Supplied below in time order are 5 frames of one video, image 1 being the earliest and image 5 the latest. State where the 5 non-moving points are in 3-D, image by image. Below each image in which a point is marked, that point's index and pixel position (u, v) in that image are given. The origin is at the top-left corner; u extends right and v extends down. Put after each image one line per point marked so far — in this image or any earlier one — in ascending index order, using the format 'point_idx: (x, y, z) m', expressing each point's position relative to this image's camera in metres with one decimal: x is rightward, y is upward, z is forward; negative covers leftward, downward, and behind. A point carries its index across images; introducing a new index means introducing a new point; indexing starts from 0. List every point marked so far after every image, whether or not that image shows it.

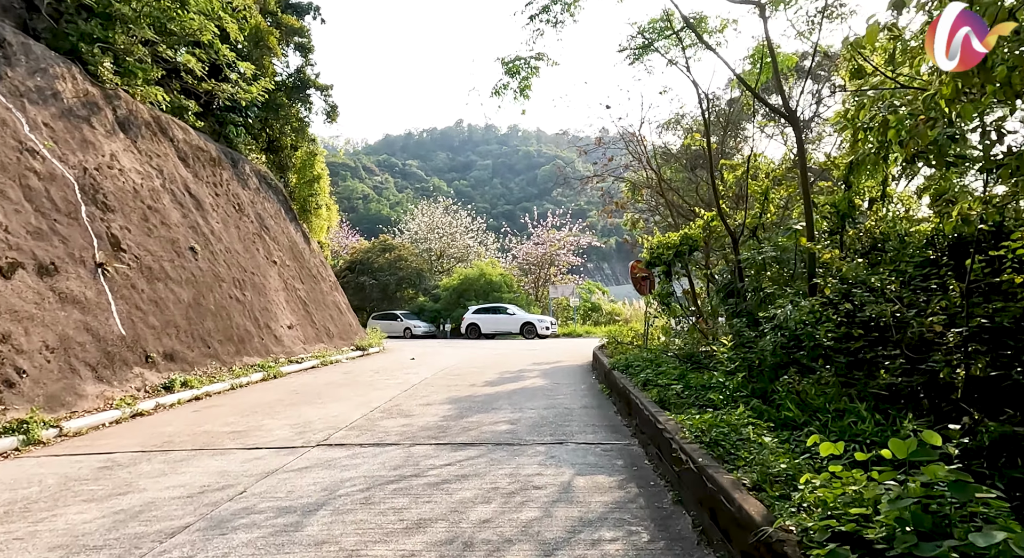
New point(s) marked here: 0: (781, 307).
0: (+2.6, -0.3, +6.4) m
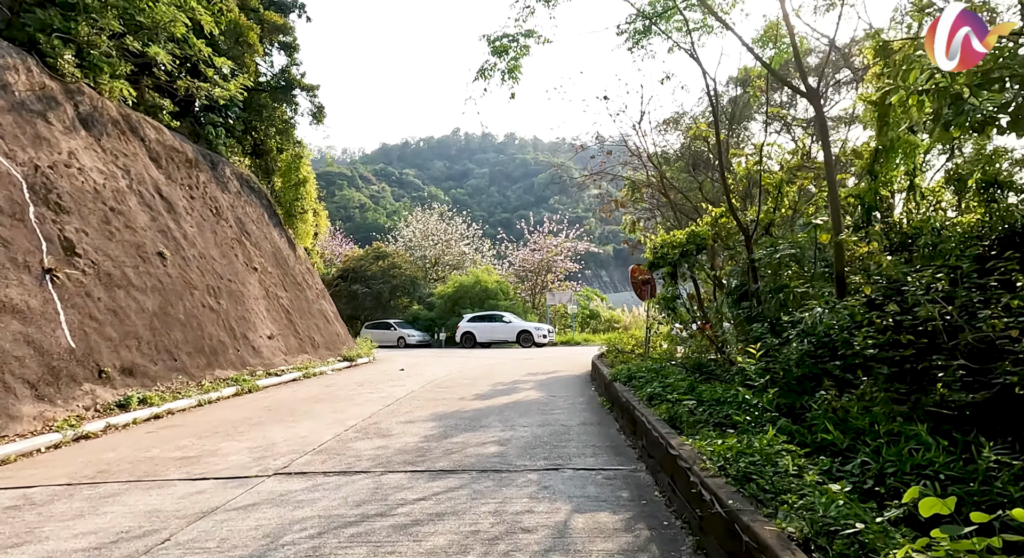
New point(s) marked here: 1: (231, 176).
0: (+2.5, -0.3, +5.6) m
1: (-7.0, +2.6, +16.7) m
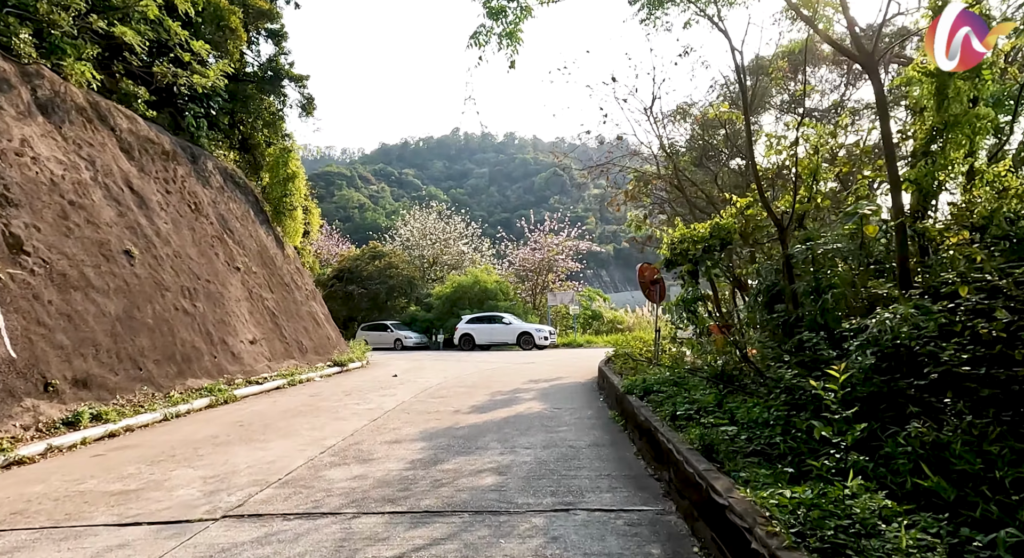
0: (+2.5, -0.3, +4.6) m
1: (-7.0, +2.5, +15.7) m
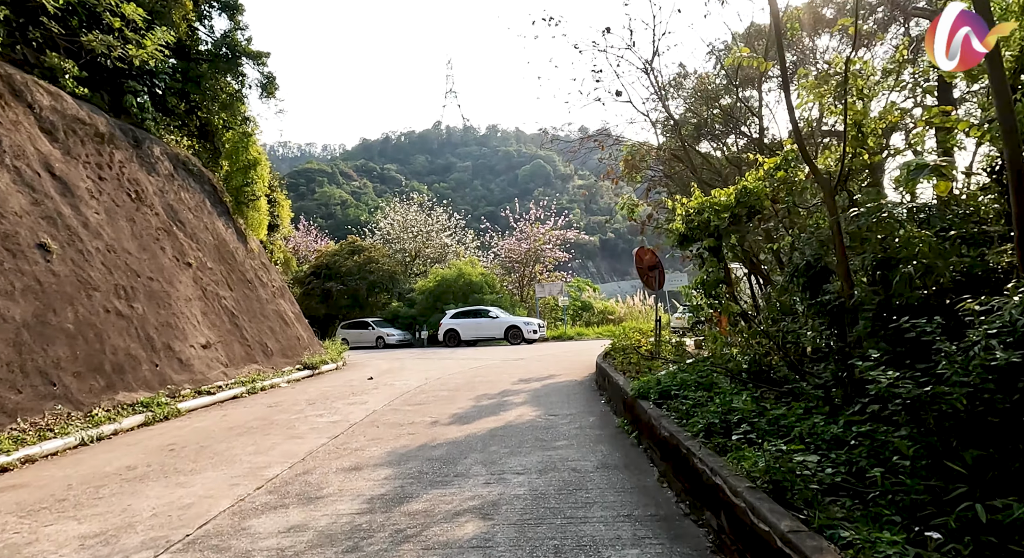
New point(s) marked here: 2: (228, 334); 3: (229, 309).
0: (+2.4, -0.1, +3.2) m
1: (-7.4, +2.6, +14.1) m
2: (-5.5, -1.1, +12.9) m
3: (-5.7, -0.6, +13.6) m
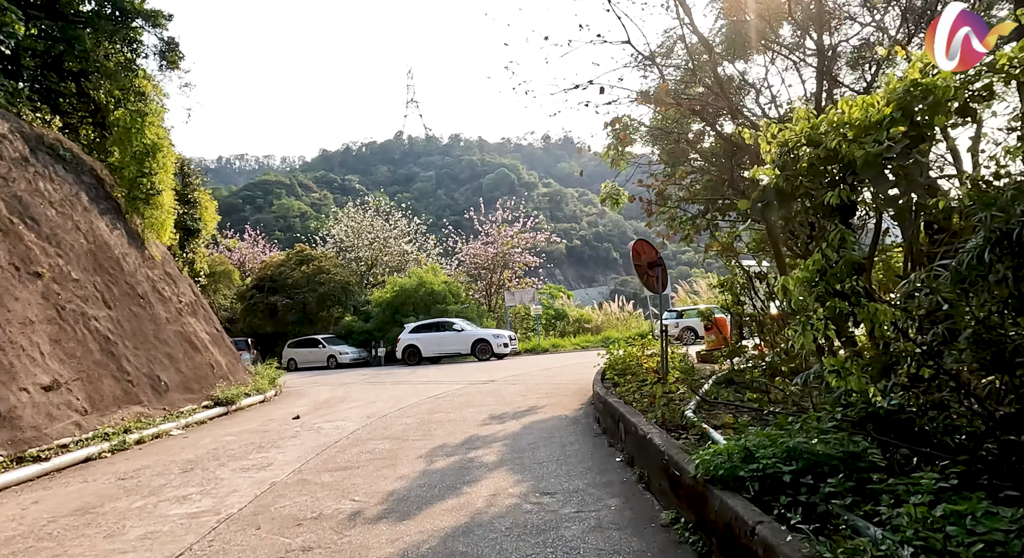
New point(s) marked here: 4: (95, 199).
0: (+2.4, +0.1, +0.3) m
1: (-8.0, +2.3, +10.7) m
2: (-6.0, -1.3, +9.6) m
3: (-6.3, -0.8, +10.2) m
4: (-7.7, +1.5, +12.3) m
